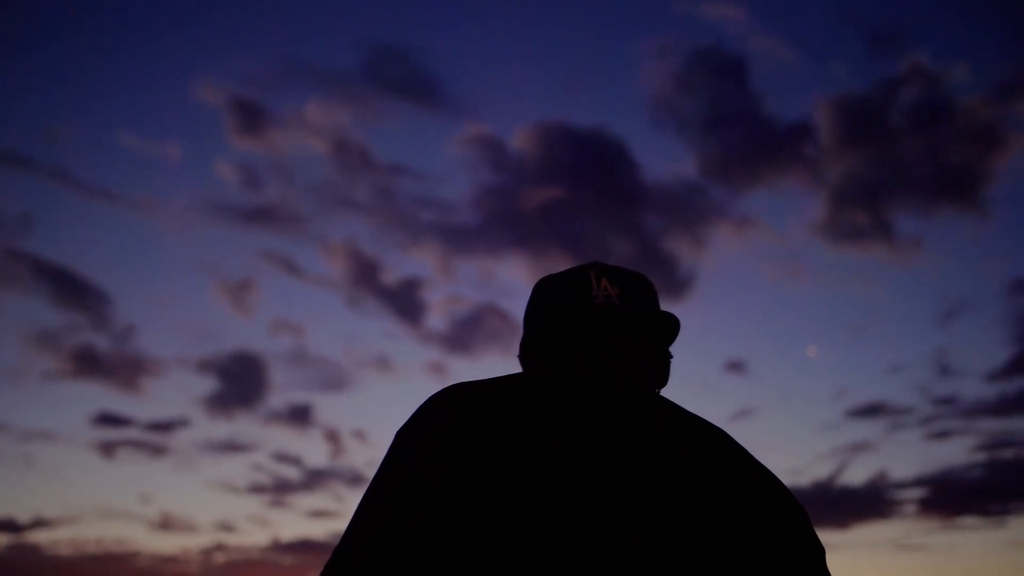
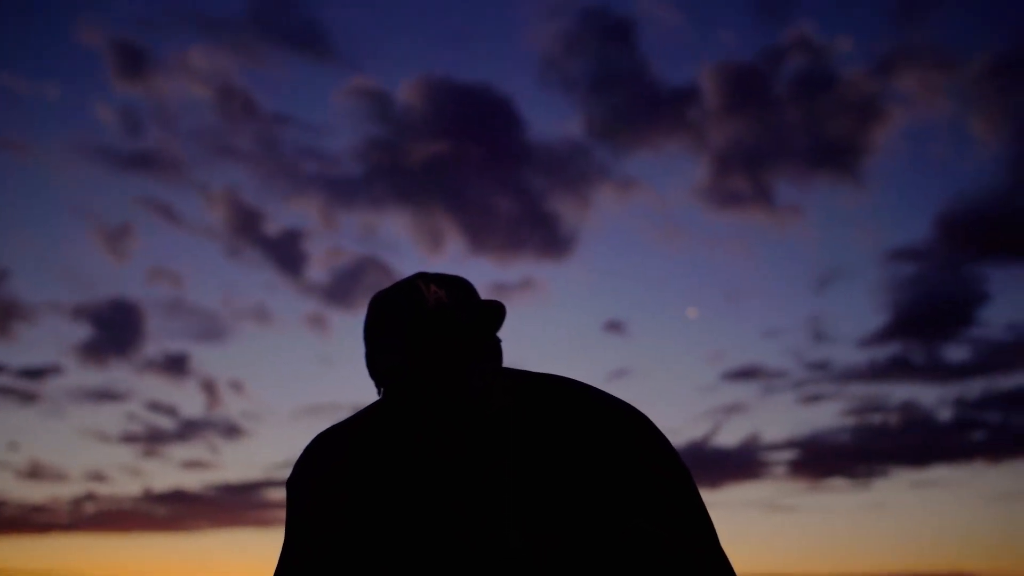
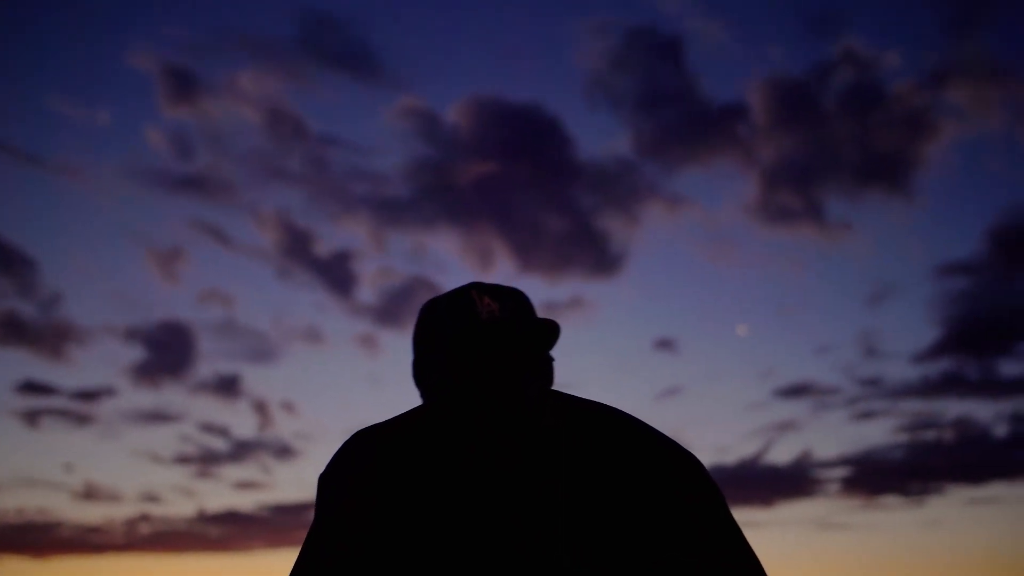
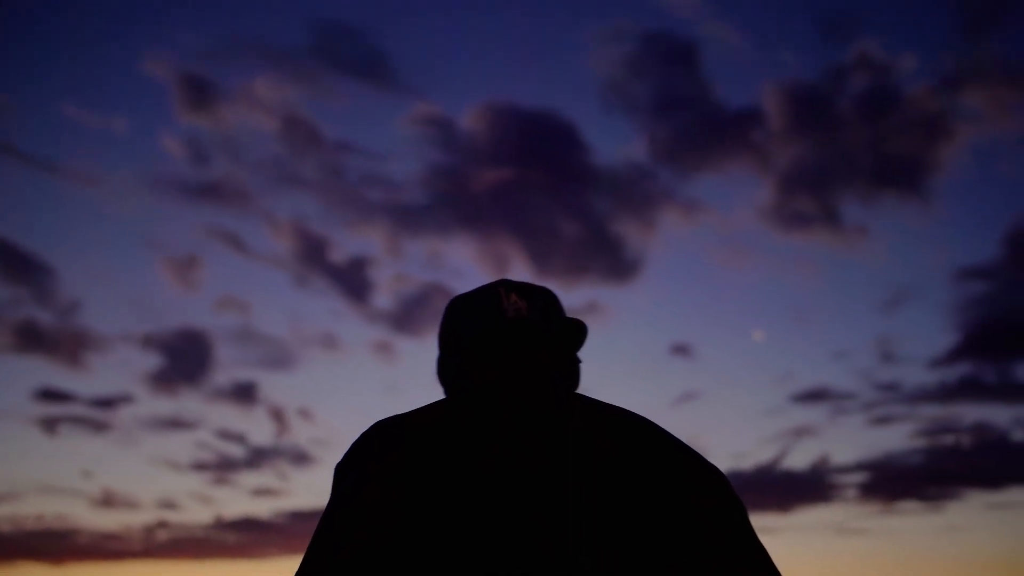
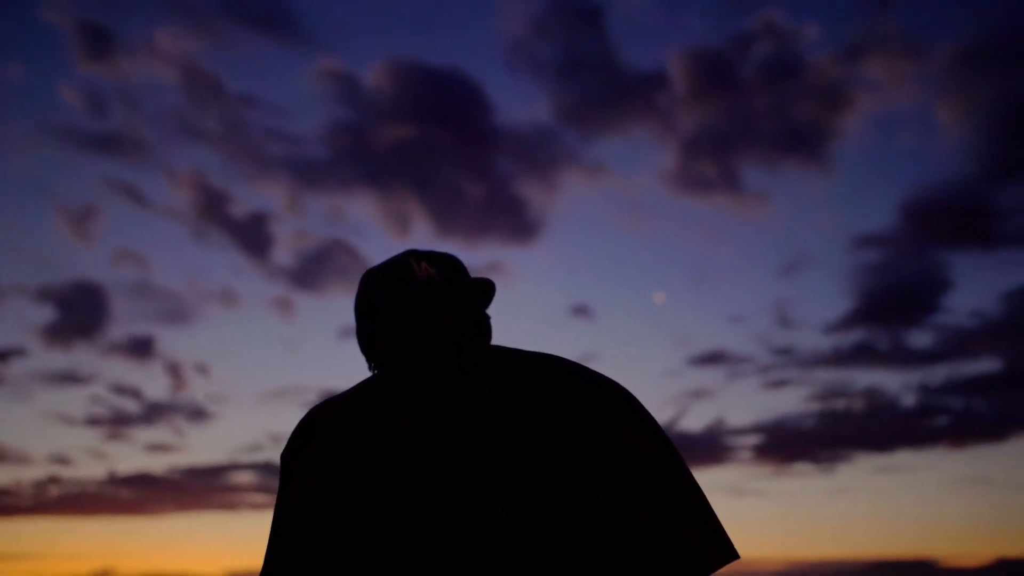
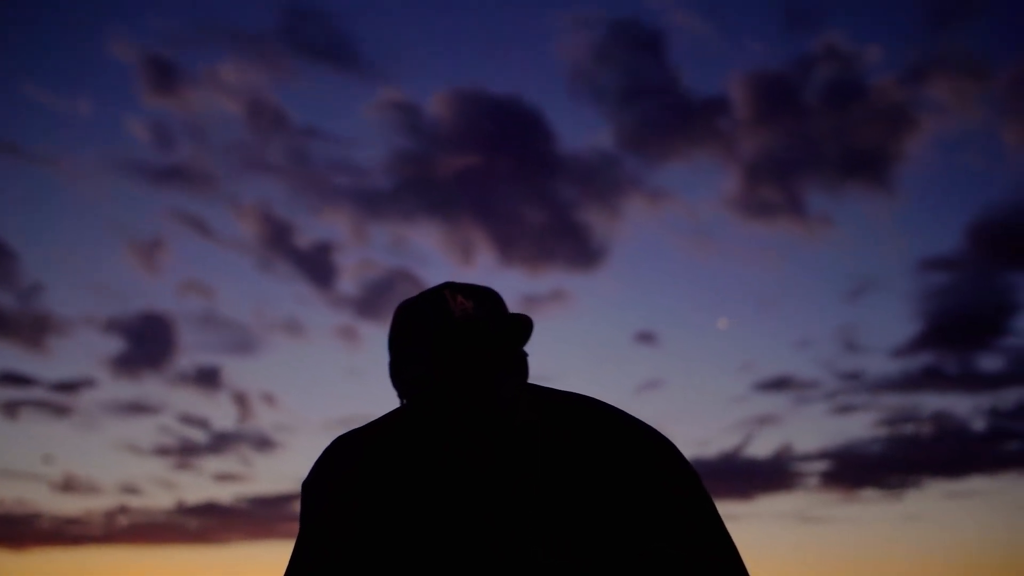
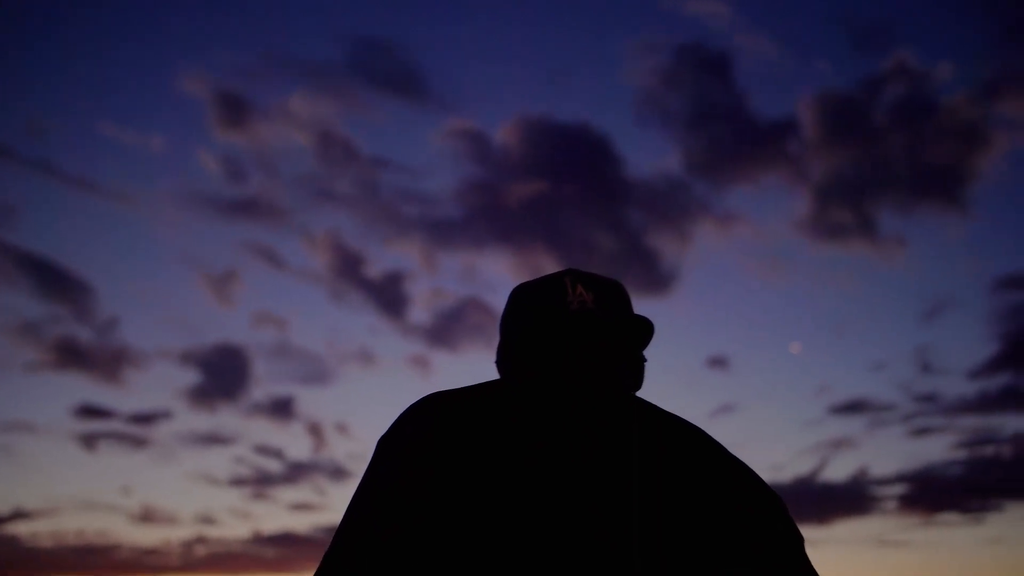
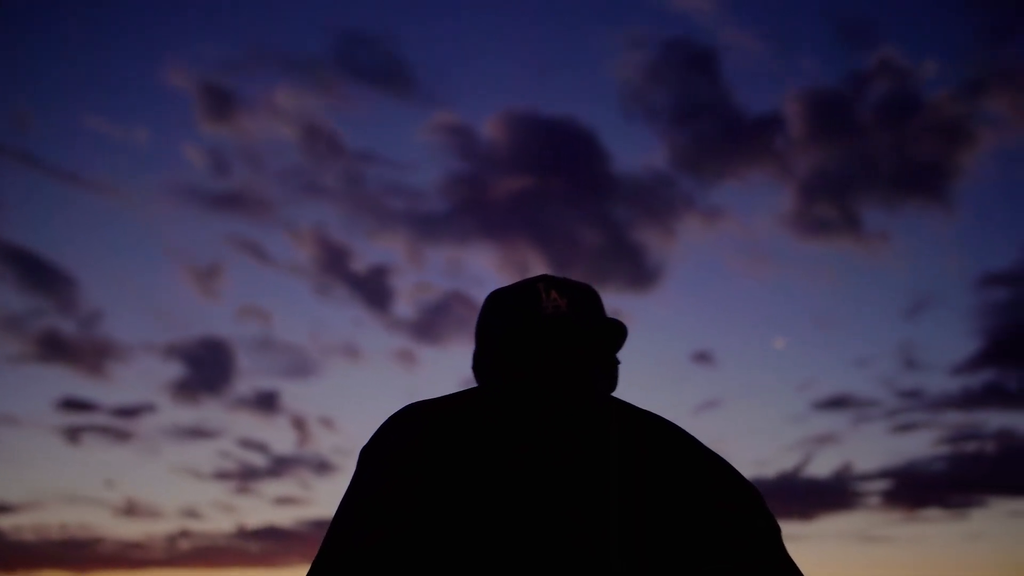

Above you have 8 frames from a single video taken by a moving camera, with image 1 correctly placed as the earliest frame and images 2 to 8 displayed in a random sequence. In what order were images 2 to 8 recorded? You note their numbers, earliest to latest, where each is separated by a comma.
7, 8, 4, 3, 6, 2, 5
